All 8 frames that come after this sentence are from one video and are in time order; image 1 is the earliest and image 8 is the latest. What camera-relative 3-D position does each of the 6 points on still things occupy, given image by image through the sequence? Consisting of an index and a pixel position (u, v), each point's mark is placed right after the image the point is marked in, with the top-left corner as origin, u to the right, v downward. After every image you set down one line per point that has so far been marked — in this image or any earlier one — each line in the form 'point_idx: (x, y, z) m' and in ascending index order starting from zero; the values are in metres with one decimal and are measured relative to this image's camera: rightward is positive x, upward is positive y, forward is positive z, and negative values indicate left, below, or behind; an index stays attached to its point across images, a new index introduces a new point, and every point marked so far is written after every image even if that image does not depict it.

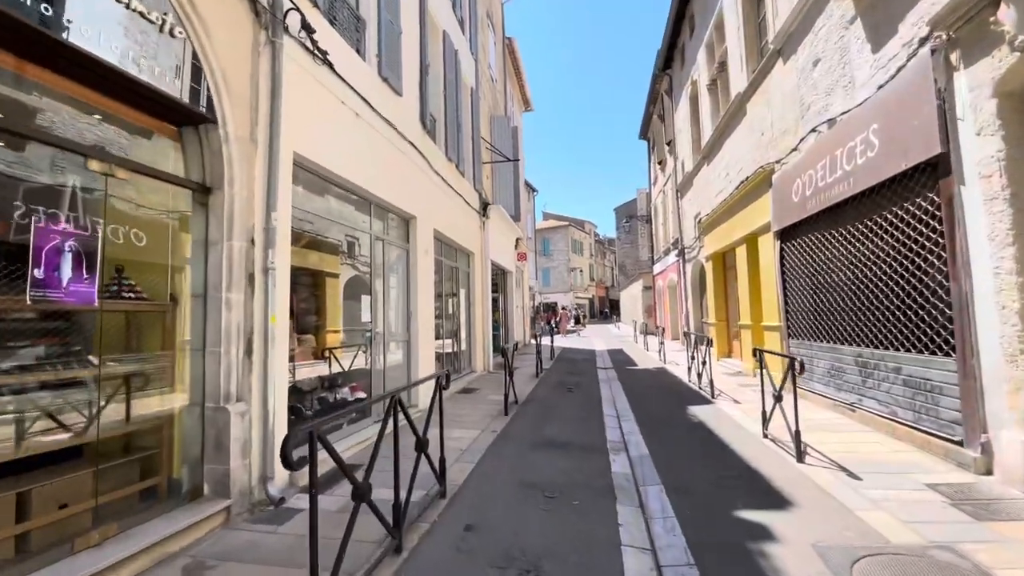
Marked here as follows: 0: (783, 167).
0: (+4.5, +2.0, +7.8) m
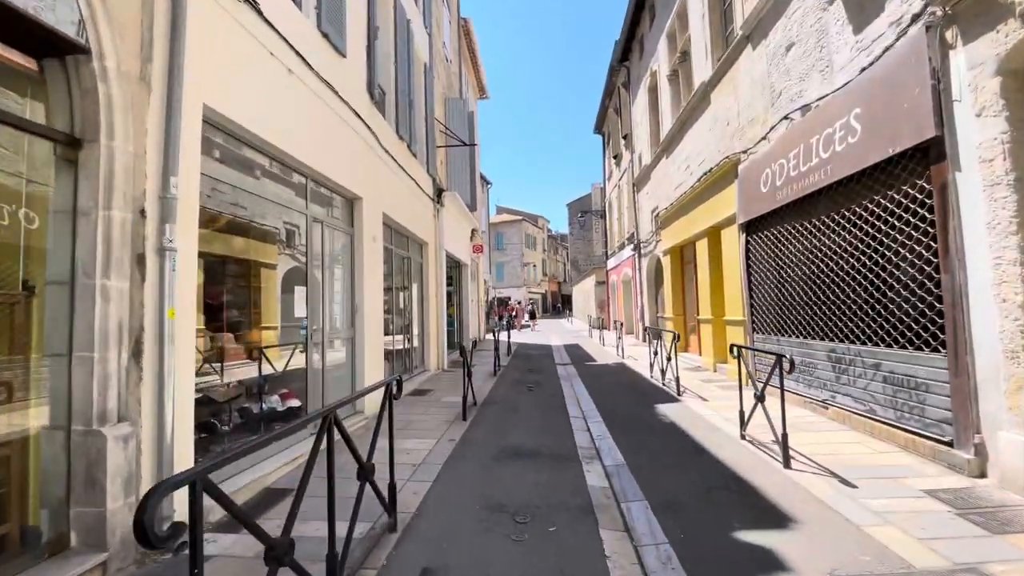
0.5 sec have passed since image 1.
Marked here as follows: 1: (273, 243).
0: (+3.8, +2.1, +7.6) m
1: (-2.6, +0.5, +5.2) m
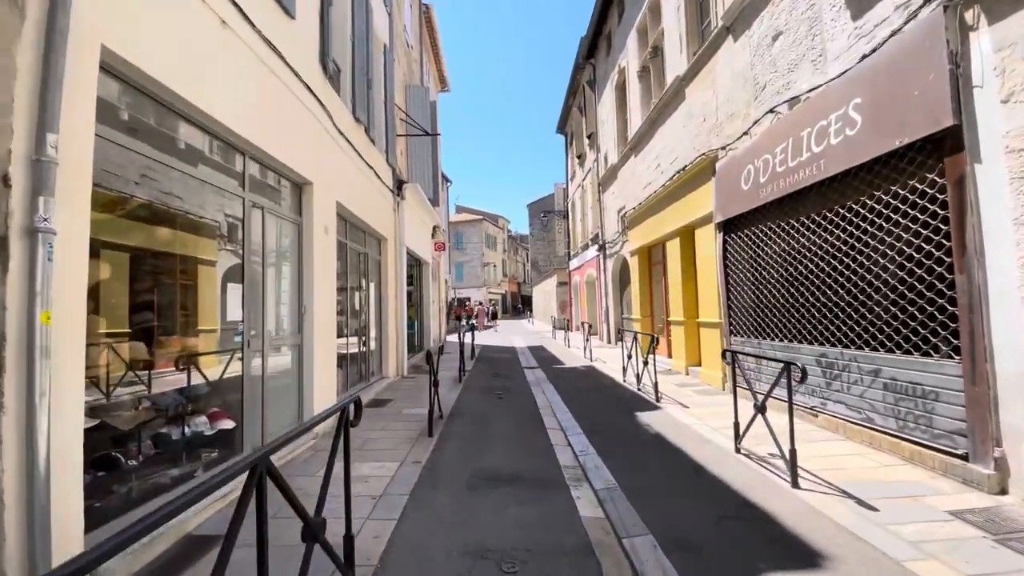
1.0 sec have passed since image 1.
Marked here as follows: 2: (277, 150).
0: (+3.4, +2.1, +7.3) m
1: (-2.9, +0.5, +4.3) m
2: (-2.5, +1.5, +4.9) m
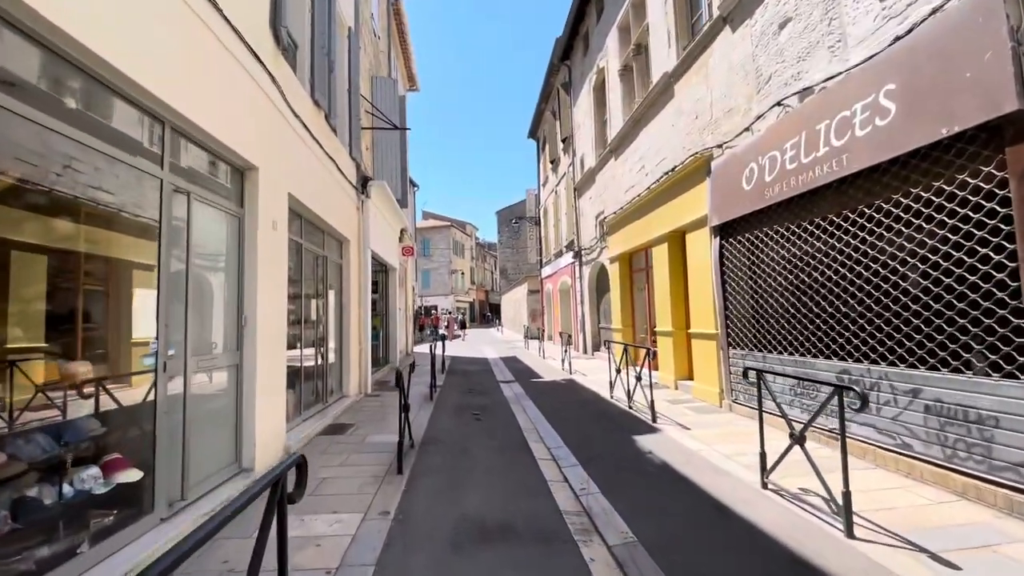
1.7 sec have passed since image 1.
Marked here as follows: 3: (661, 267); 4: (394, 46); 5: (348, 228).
0: (+3.1, +2.0, +6.8) m
1: (-2.9, +0.4, +3.4) m
2: (-2.6, +1.4, +4.0) m
3: (+2.8, +0.4, +8.8) m
4: (-3.6, +7.4, +14.2) m
5: (-3.0, +1.1, +8.6) m
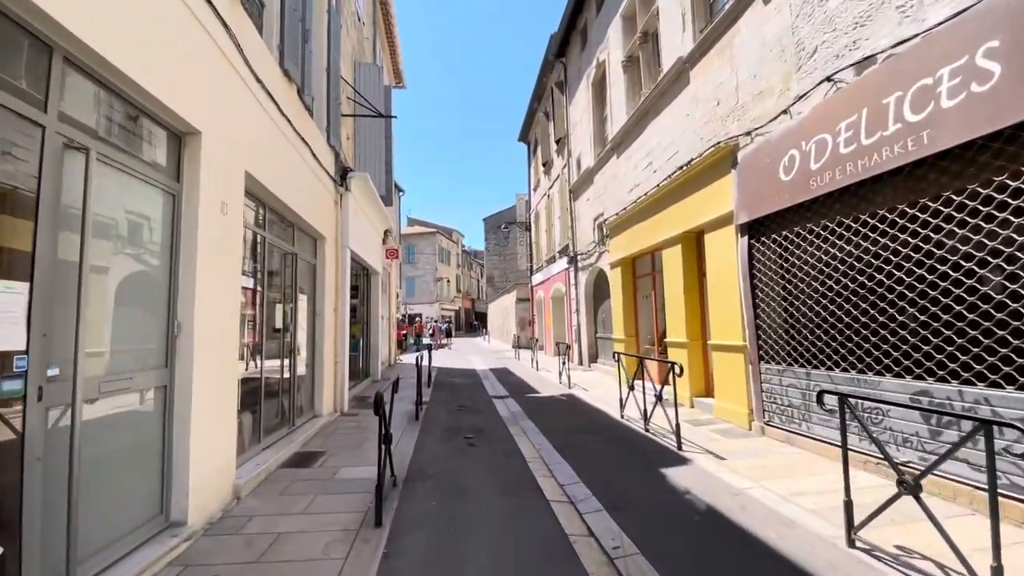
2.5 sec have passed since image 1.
0: (+3.2, +1.9, +6.0) m
1: (-2.8, +0.5, +2.3) m
2: (-2.4, +1.4, +3.0) m
3: (+2.8, +0.3, +8.0) m
4: (-3.8, +7.2, +13.3) m
5: (-3.0, +1.0, +7.6) m
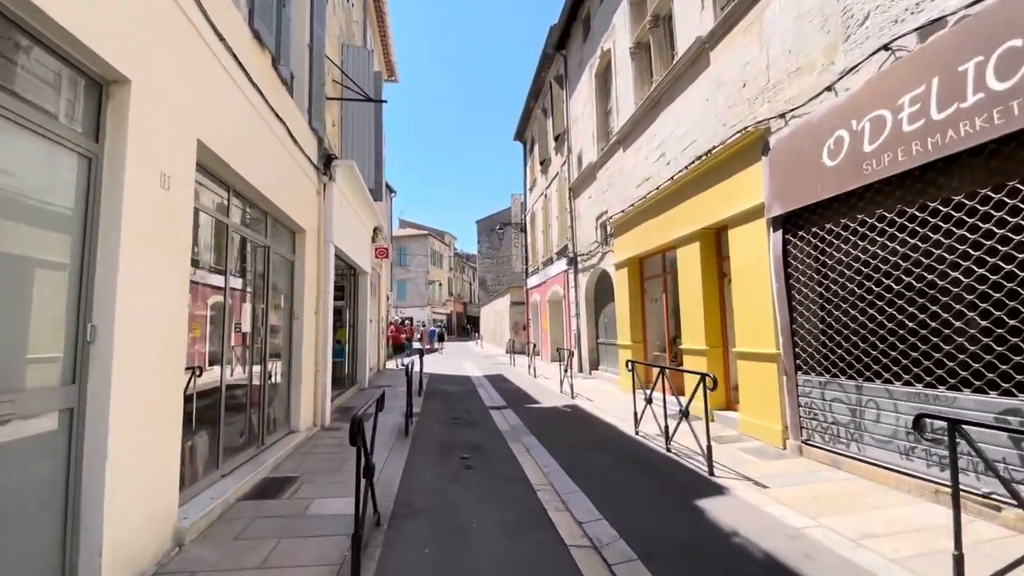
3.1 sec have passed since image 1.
0: (+3.2, +1.9, +5.3) m
1: (-2.6, +0.5, +1.5) m
2: (-2.3, +1.5, +2.2) m
3: (+2.8, +0.3, +7.3) m
4: (-3.8, +7.2, +12.5) m
5: (-3.0, +1.1, +6.8) m
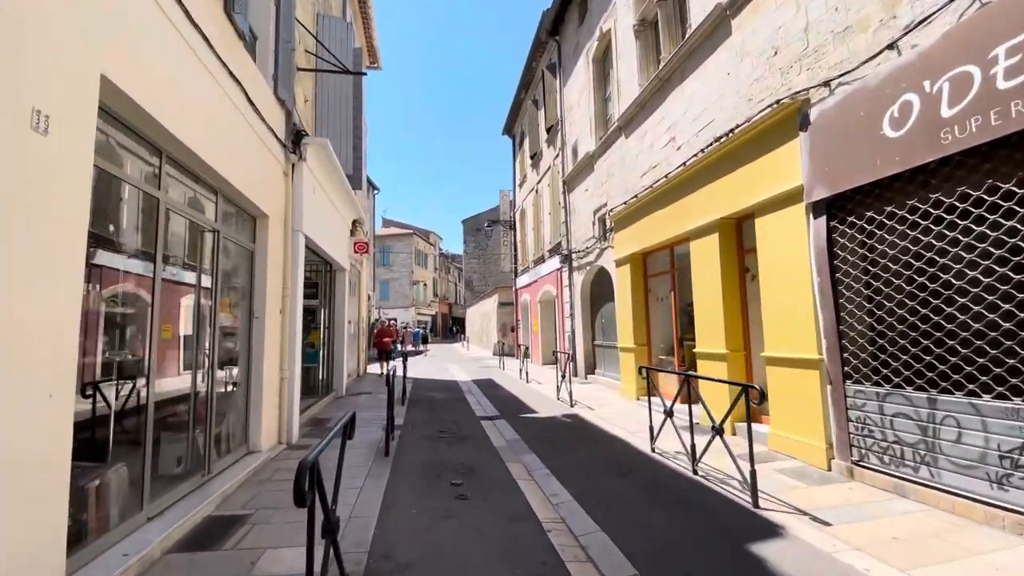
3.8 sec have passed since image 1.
0: (+3.2, +1.9, +4.6) m
1: (-2.5, +0.6, +0.6) m
2: (-2.2, +1.6, +1.3) m
3: (+2.7, +0.3, +6.5) m
4: (-4.0, +7.2, +11.6) m
5: (-3.0, +1.1, +5.8) m
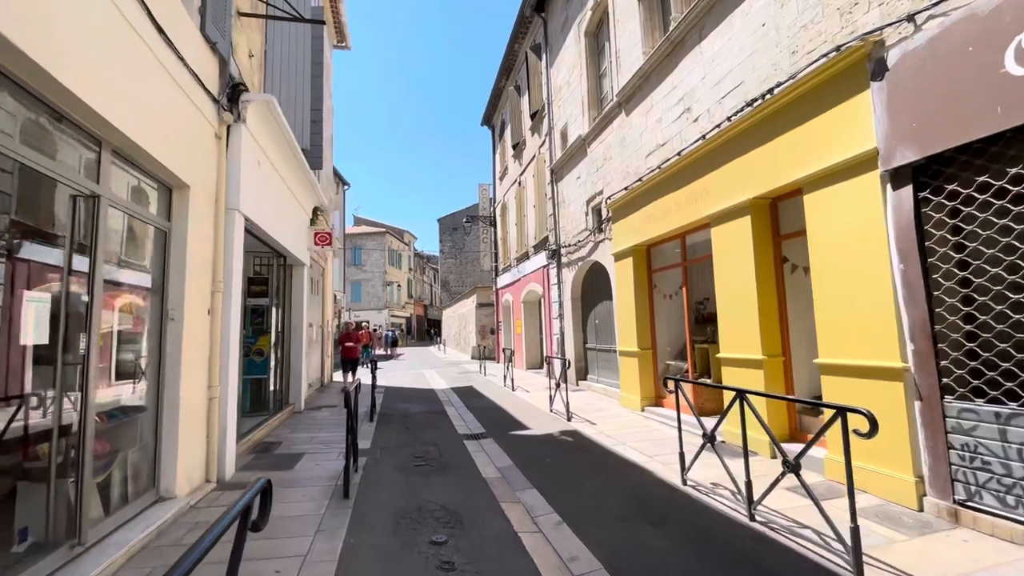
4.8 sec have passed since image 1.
0: (+3.2, +2.0, +3.6) m
1: (-2.3, +0.7, -0.7) m
2: (-2.0, +1.6, 0.0) m
3: (+2.7, +0.4, +5.5) m
4: (-4.4, +7.3, +10.2) m
5: (-3.1, +1.2, +4.5) m
